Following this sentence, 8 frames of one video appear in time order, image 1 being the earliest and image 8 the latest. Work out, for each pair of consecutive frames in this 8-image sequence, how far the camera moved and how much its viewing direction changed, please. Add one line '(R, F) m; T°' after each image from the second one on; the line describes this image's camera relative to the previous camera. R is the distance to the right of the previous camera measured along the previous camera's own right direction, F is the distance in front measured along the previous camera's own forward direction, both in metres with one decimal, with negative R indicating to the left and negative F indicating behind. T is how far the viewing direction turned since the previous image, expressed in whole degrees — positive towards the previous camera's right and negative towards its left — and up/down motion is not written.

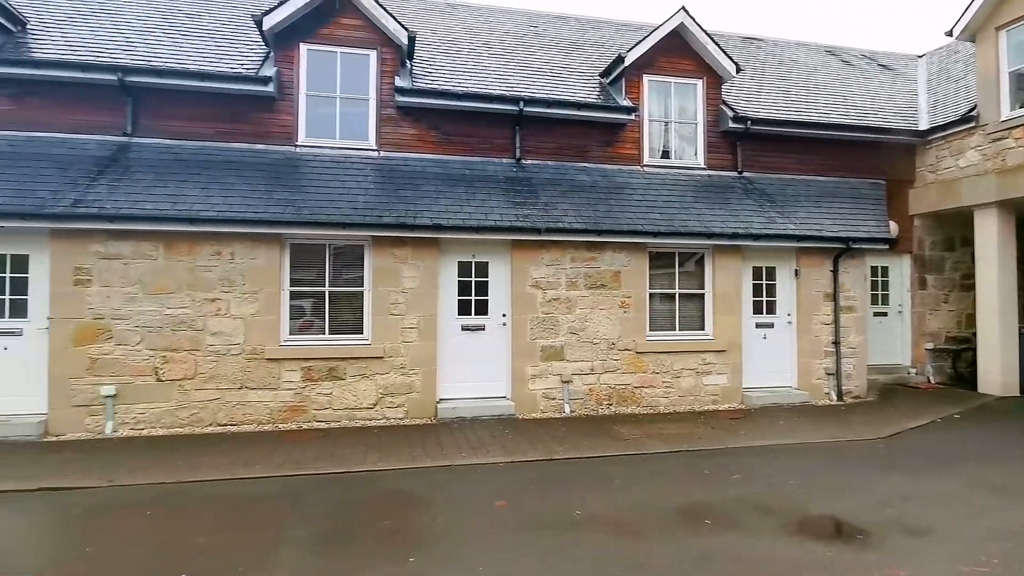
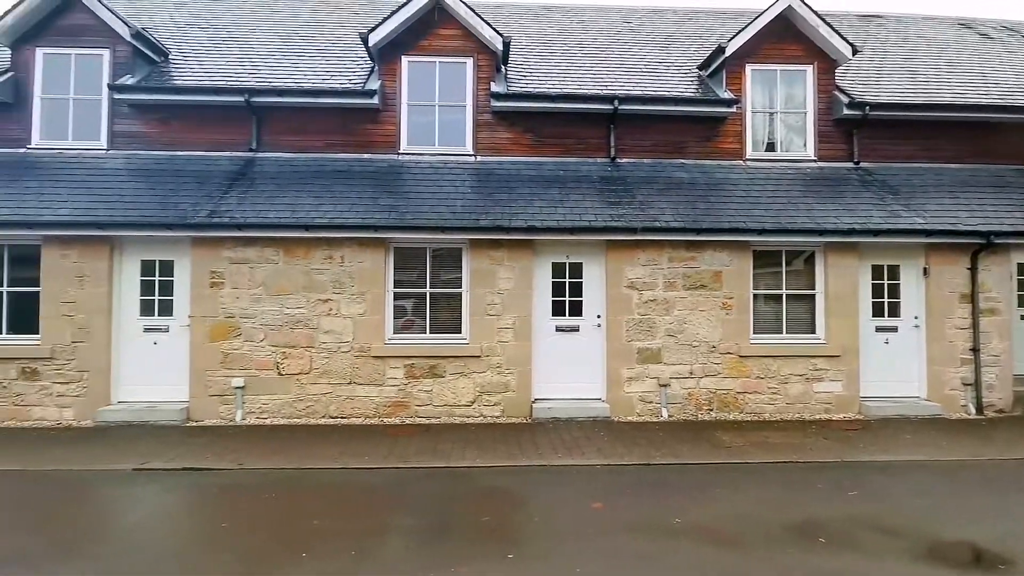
(0.0, 0.0) m; -9°
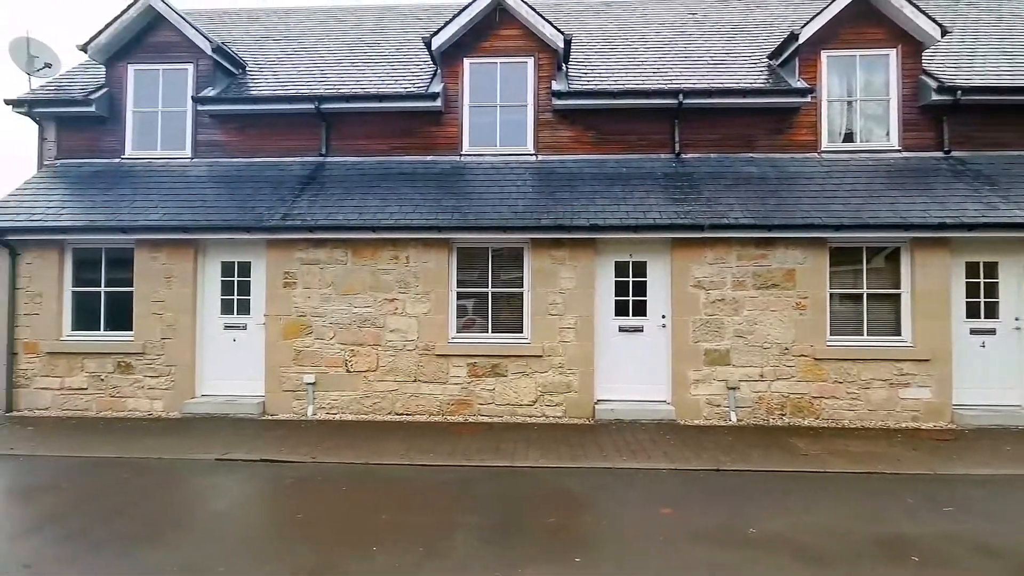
(0.0, 0.0) m; -6°
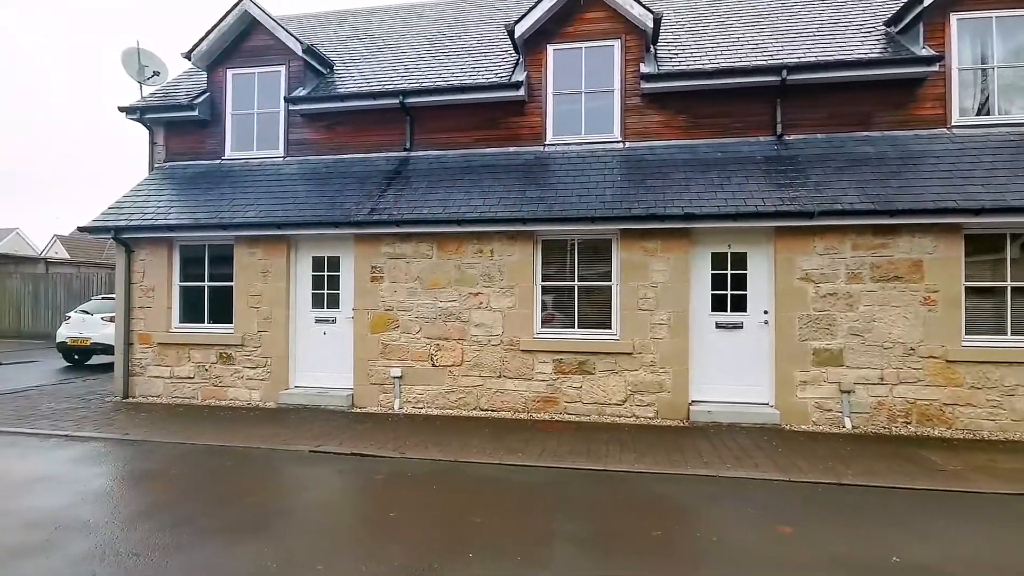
(-0.2, +0.3) m; -8°
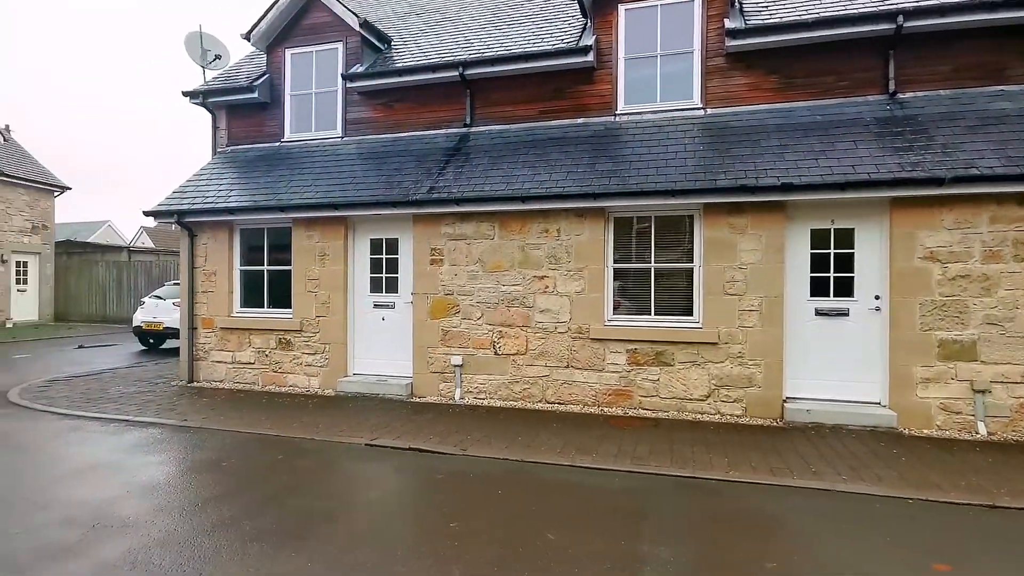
(-0.1, +0.7) m; -6°
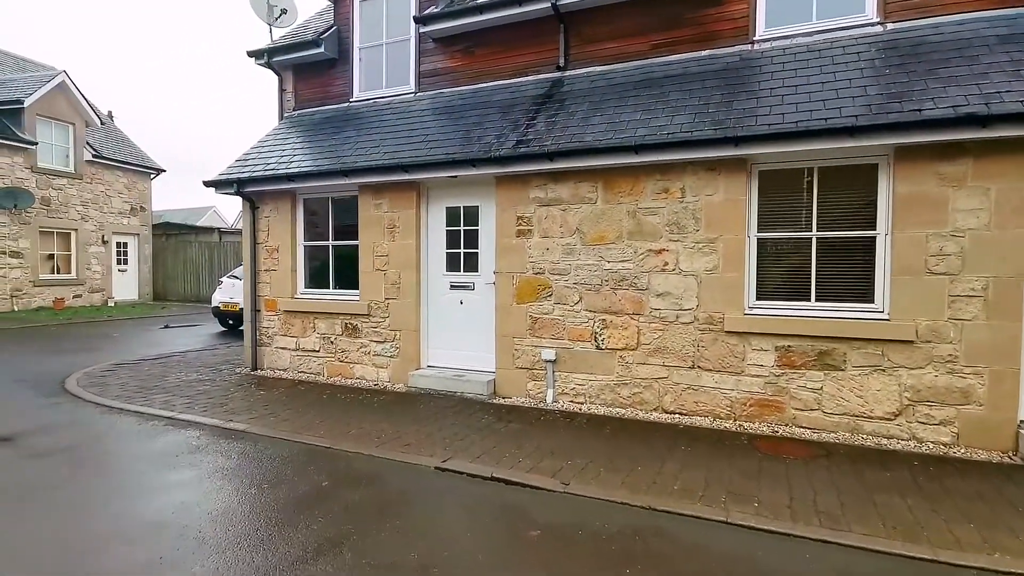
(-0.3, +1.6) m; -8°
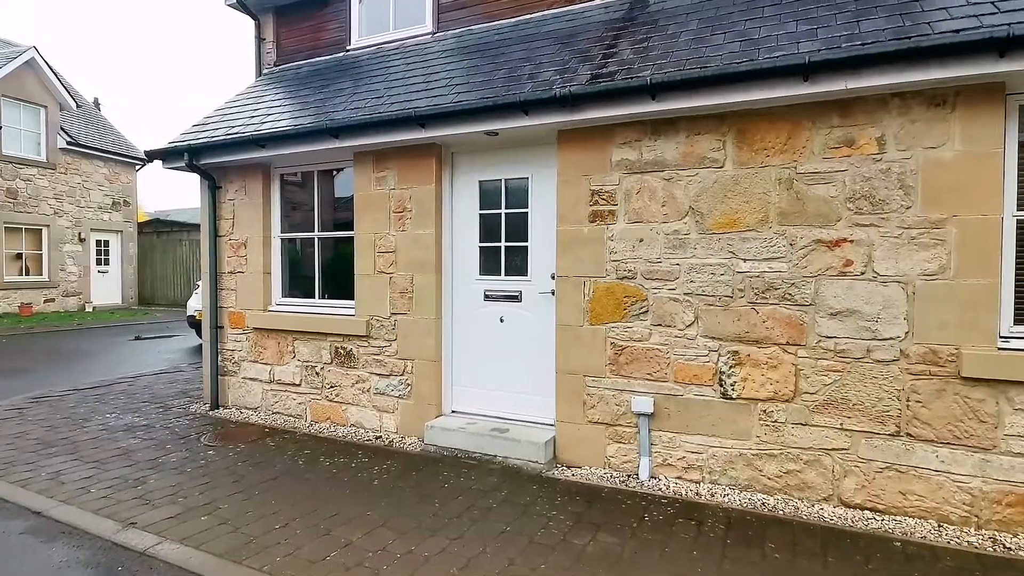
(-0.5, +2.3) m; -1°
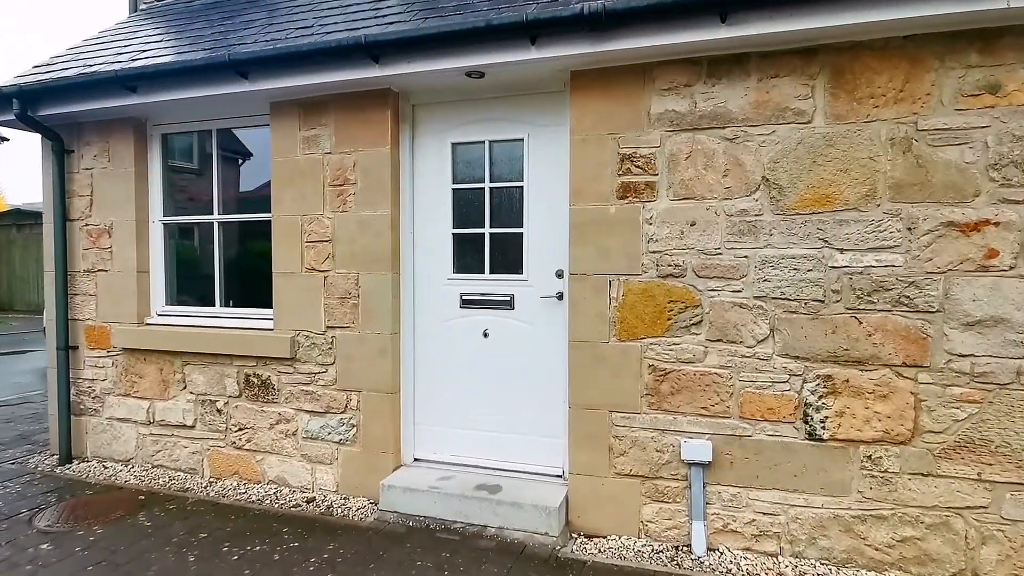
(-0.4, +1.3) m; +8°
